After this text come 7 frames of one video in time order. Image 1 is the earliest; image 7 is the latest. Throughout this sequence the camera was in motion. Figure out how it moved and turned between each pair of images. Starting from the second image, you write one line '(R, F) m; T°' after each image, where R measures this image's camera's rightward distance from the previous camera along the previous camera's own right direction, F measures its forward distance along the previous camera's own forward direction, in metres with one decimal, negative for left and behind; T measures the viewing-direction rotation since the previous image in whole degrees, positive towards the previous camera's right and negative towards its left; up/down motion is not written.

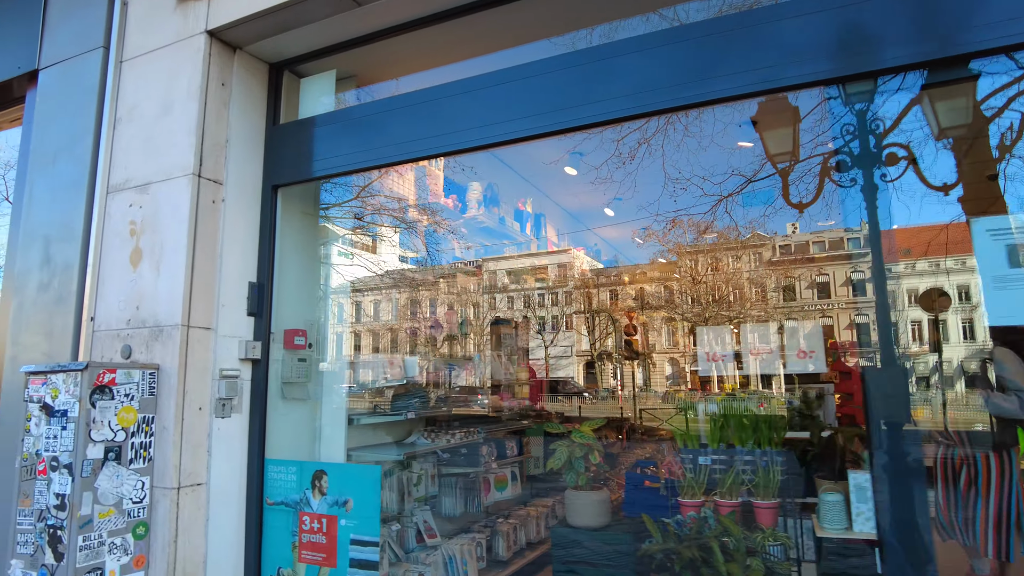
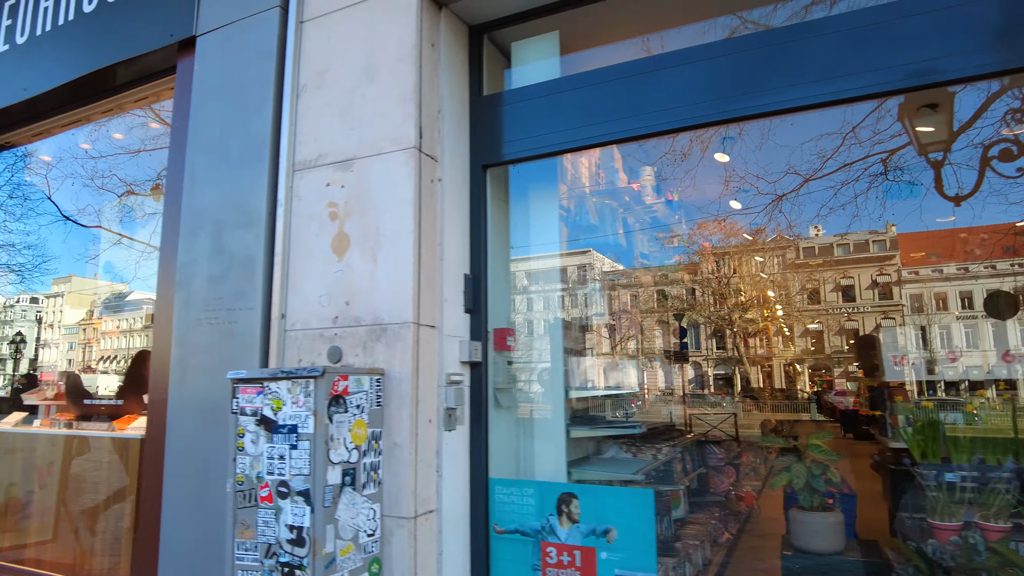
(-1.0, +0.4) m; -1°
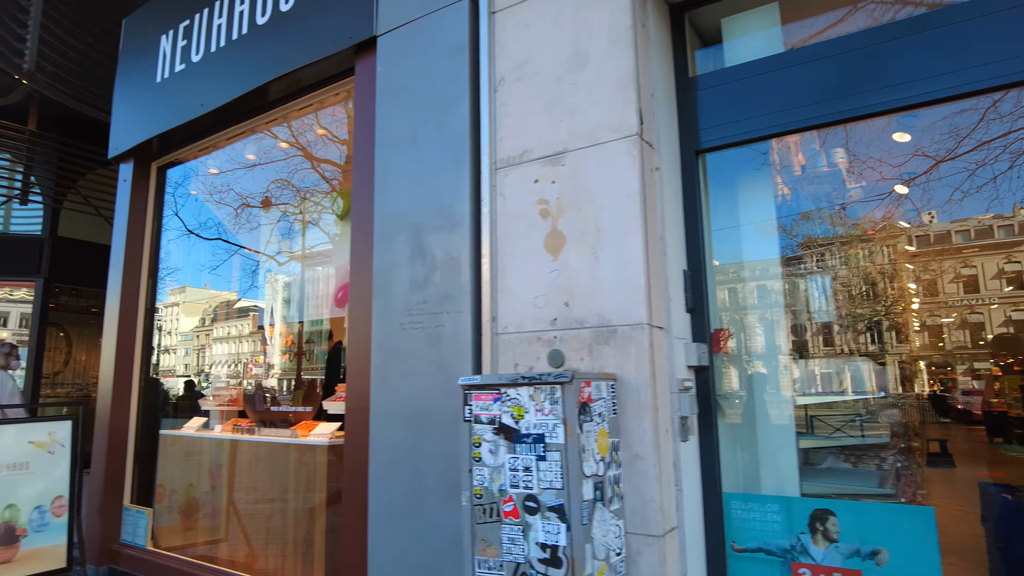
(-0.5, +0.1) m; -7°
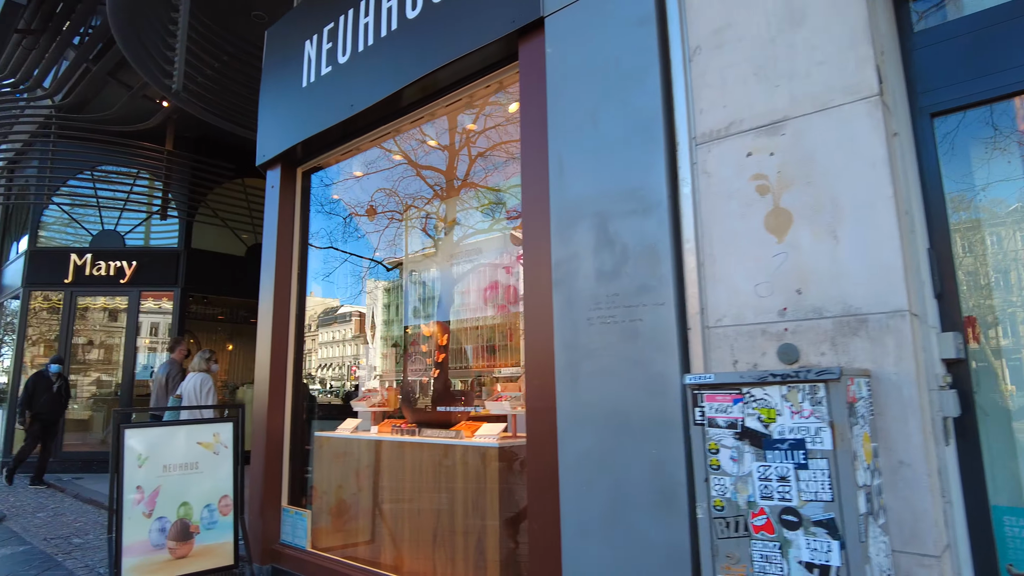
(-0.4, +0.2) m; -8°
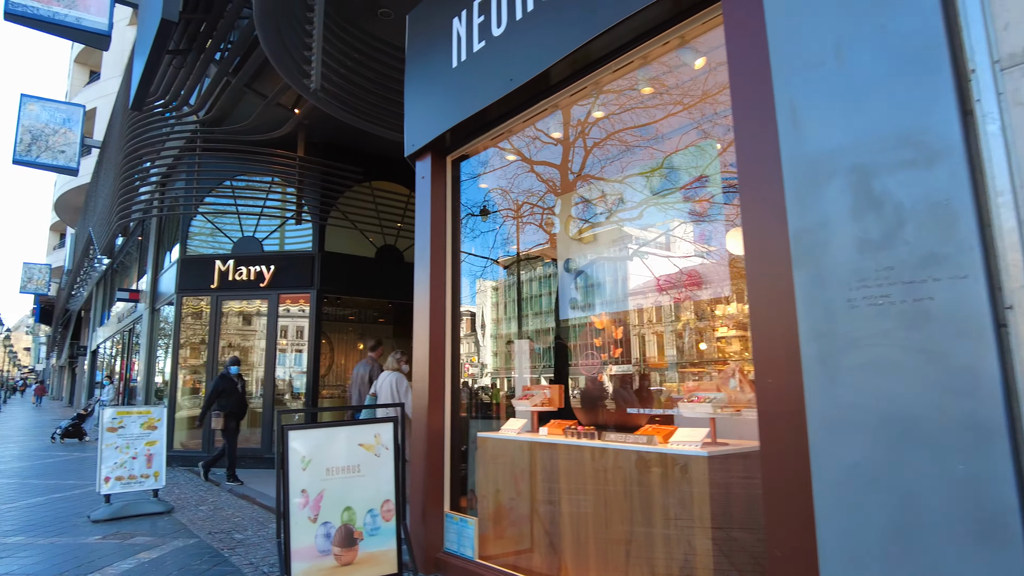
(-0.4, +0.3) m; -9°
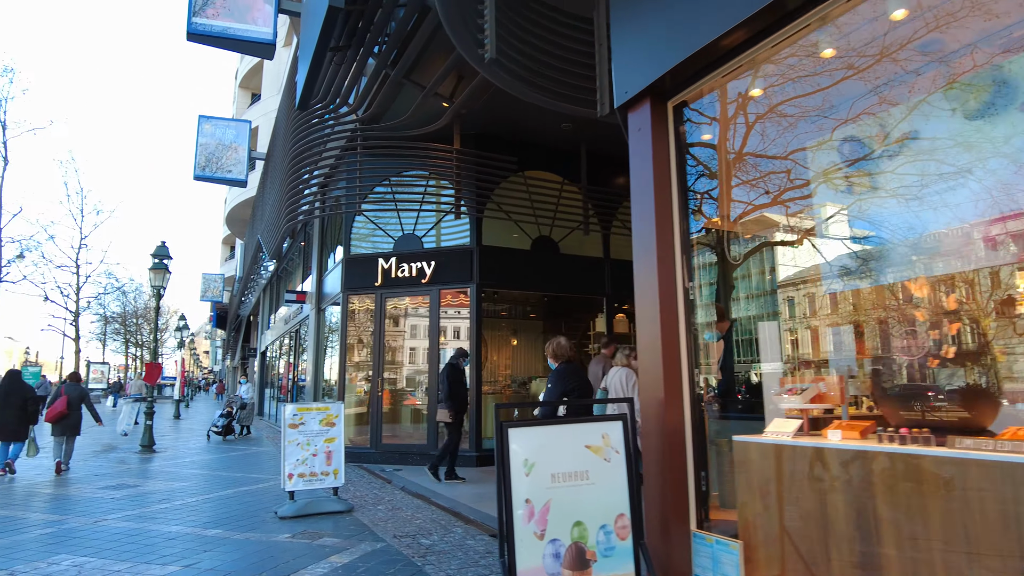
(-0.6, +0.6) m; -11°
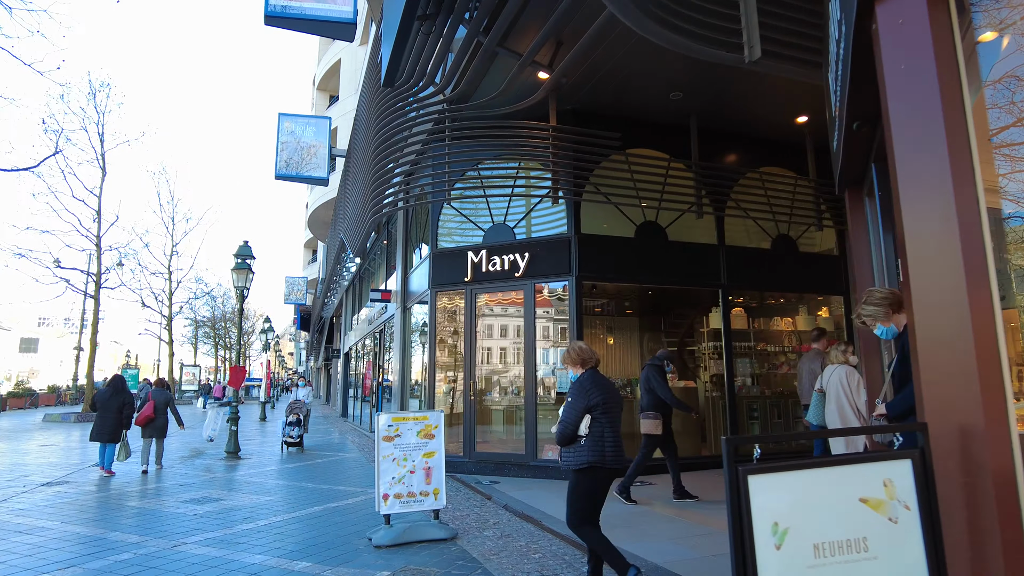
(-0.5, +1.0) m; -6°
